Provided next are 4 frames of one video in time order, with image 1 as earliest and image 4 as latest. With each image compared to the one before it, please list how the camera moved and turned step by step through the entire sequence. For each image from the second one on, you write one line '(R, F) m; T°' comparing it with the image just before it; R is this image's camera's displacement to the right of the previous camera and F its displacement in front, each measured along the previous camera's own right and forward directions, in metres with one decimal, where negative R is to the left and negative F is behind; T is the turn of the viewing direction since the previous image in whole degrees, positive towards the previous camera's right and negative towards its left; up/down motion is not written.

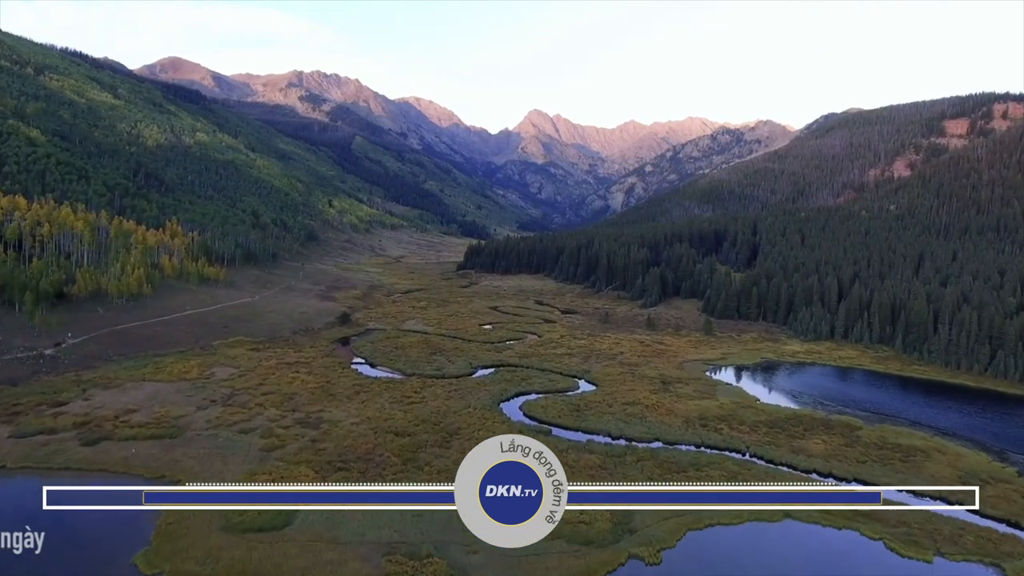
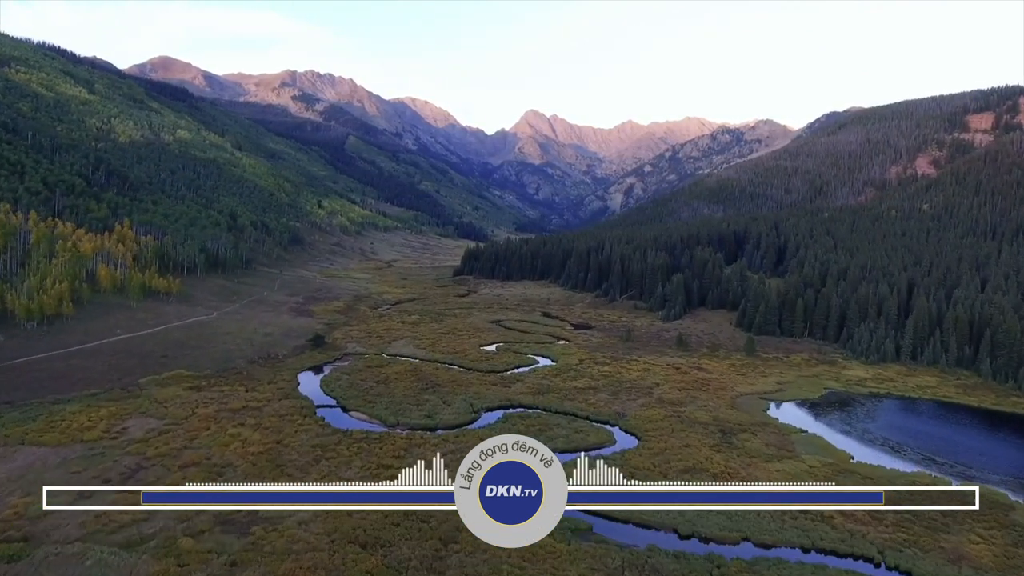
(-1.8, +18.6) m; 0°
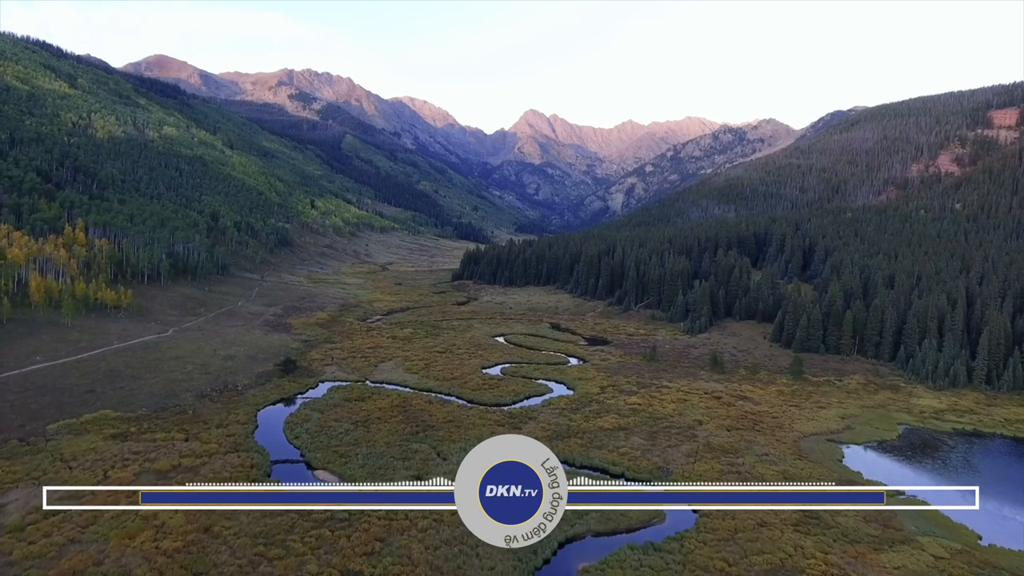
(-1.2, +14.5) m; 0°
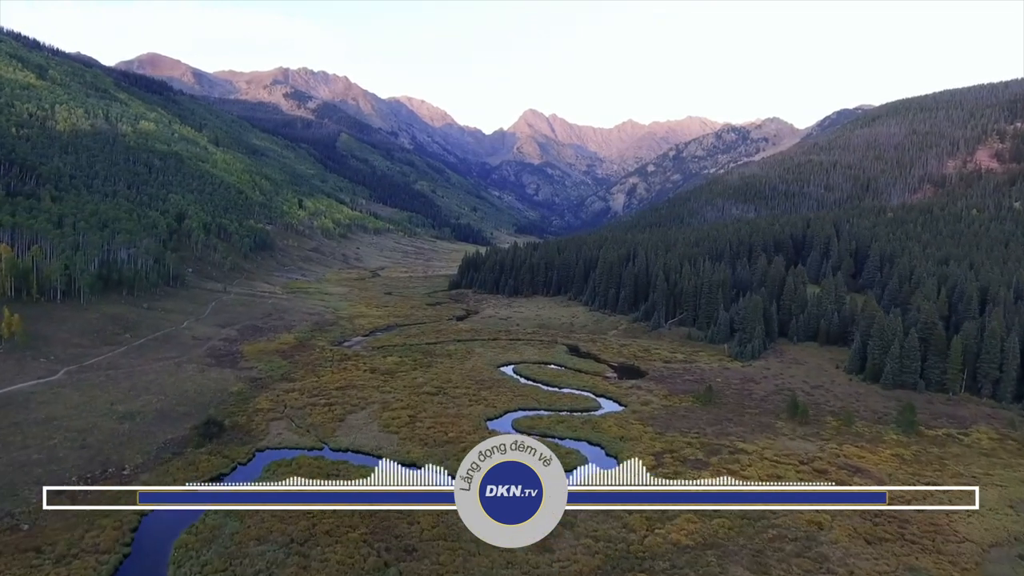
(-1.8, +22.0) m; 0°
